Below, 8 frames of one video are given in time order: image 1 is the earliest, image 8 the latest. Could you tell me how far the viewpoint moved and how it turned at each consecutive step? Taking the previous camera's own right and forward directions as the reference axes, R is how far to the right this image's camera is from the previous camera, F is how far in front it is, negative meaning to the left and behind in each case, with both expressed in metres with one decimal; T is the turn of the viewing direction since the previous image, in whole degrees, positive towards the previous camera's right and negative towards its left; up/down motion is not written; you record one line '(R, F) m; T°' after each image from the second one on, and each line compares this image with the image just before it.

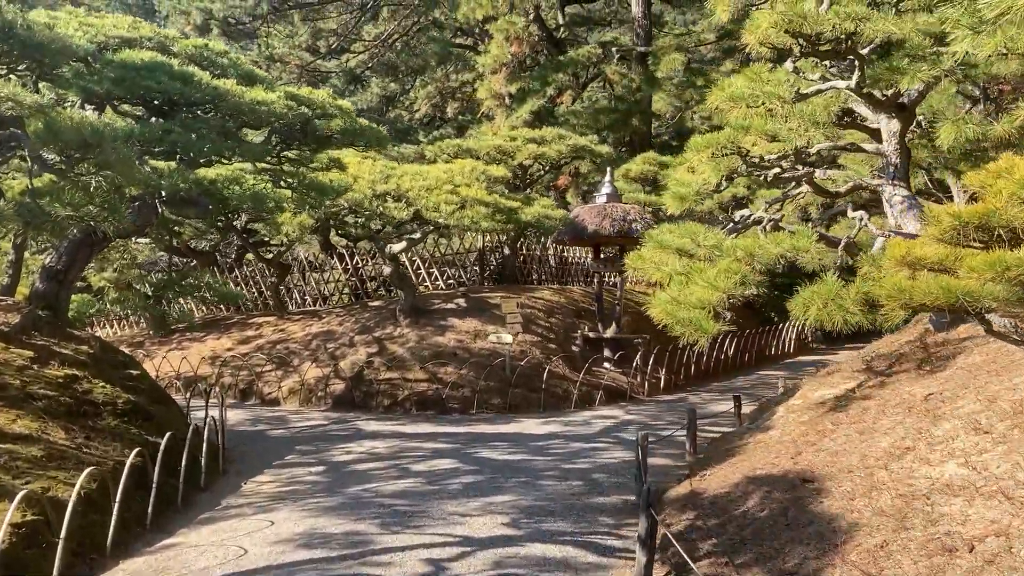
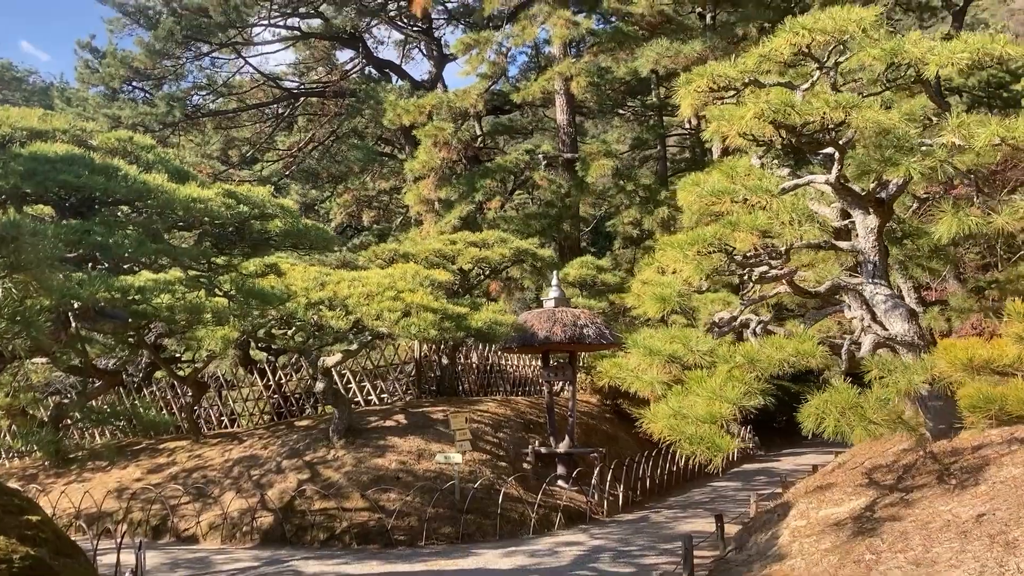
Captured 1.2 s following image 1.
(-0.4, +0.7) m; +6°
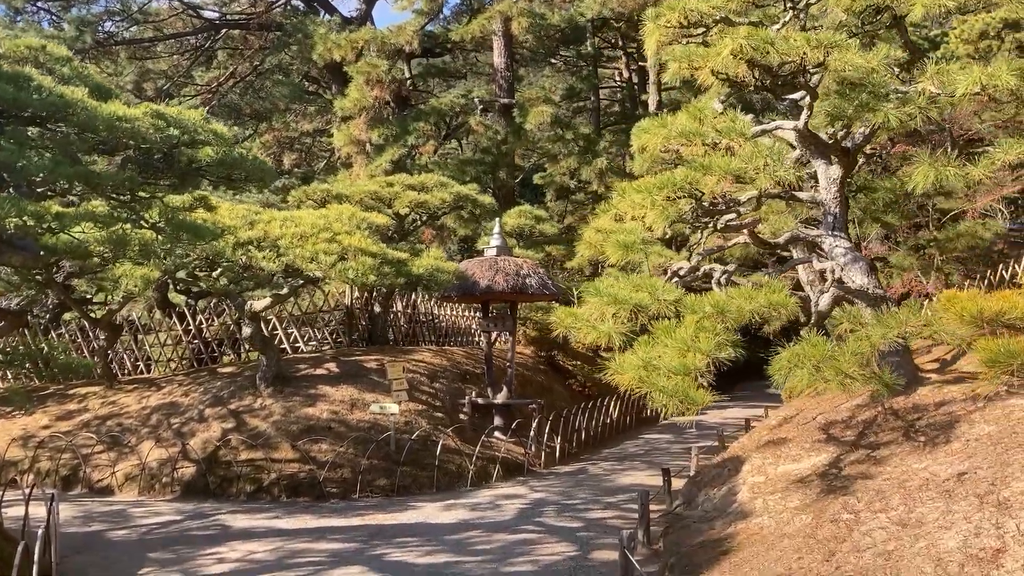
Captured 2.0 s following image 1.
(-0.2, +0.4) m; +5°
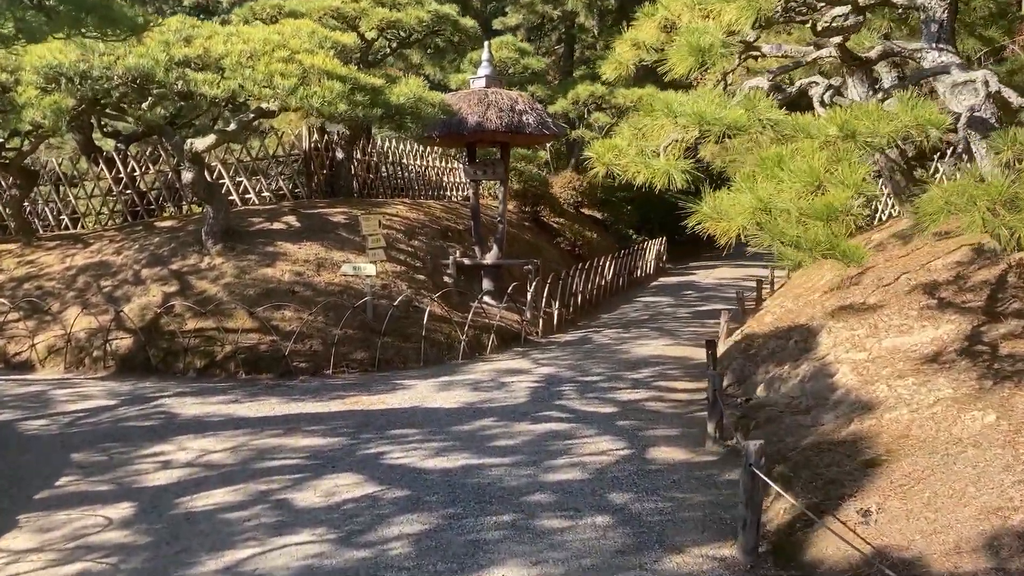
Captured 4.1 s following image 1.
(-0.4, +1.3) m; +3°
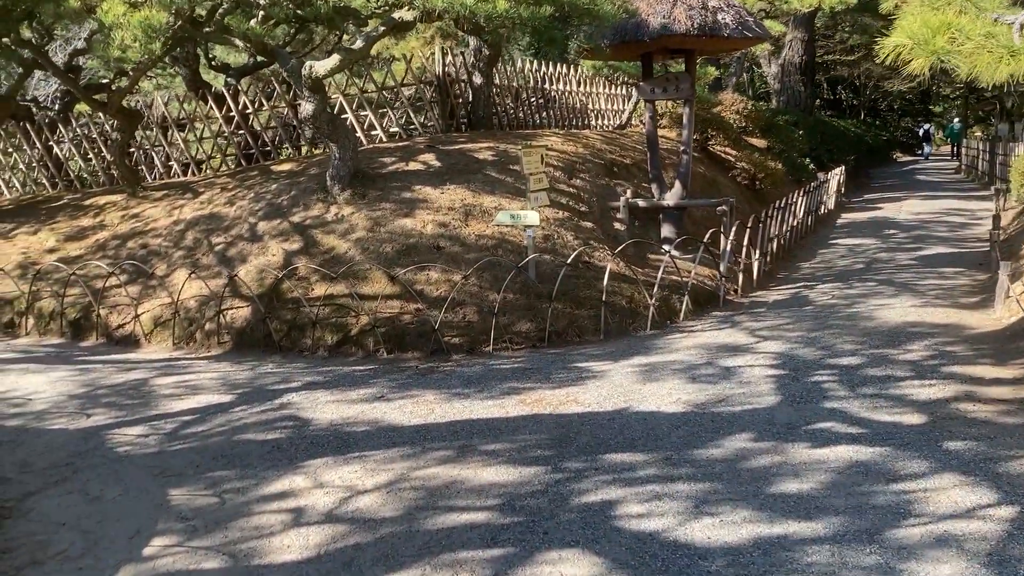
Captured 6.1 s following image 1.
(-0.5, +1.4) m; -7°
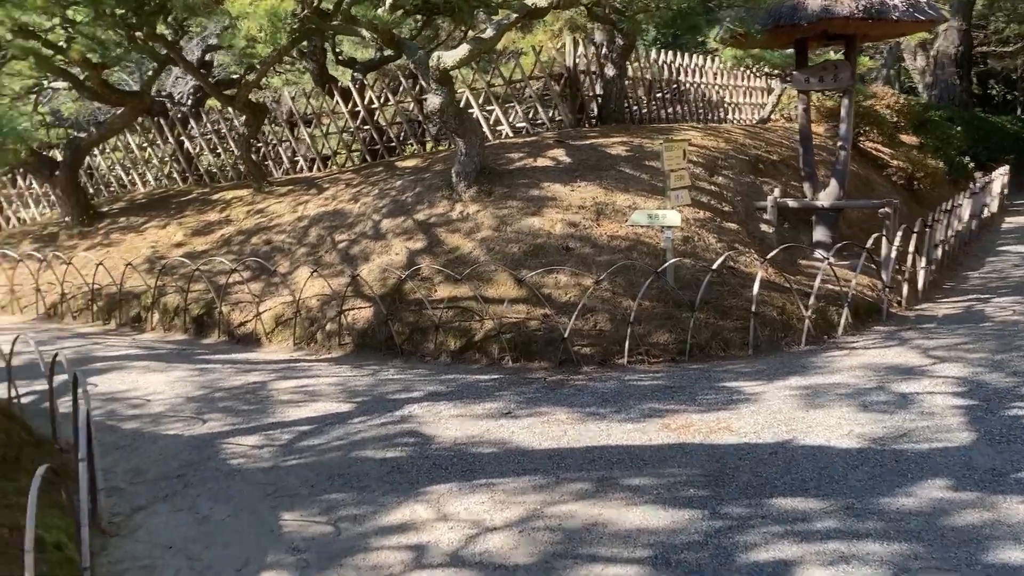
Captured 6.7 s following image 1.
(-0.1, +0.4) m; -7°
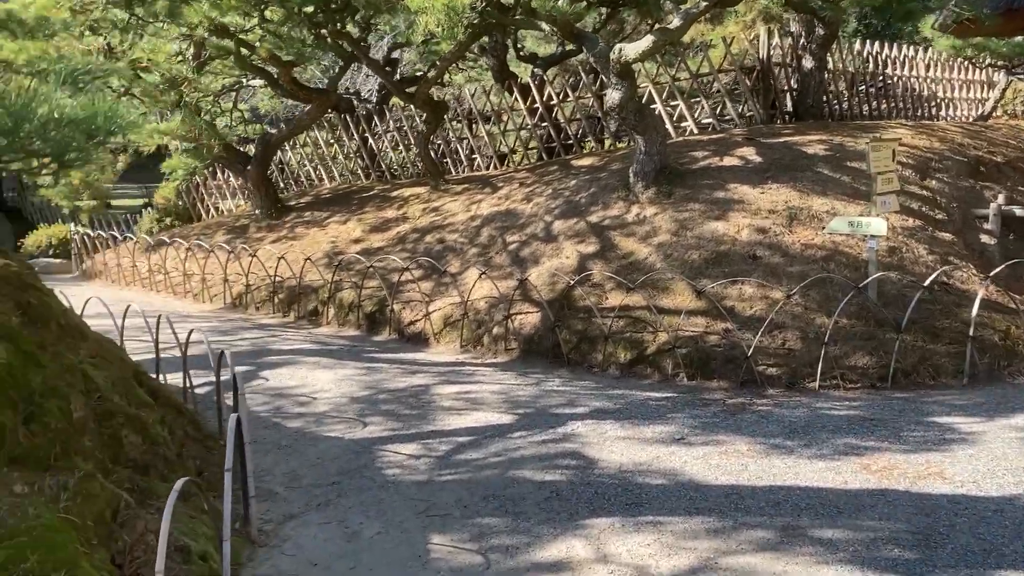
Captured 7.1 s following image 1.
(0.0, +0.3) m; -11°
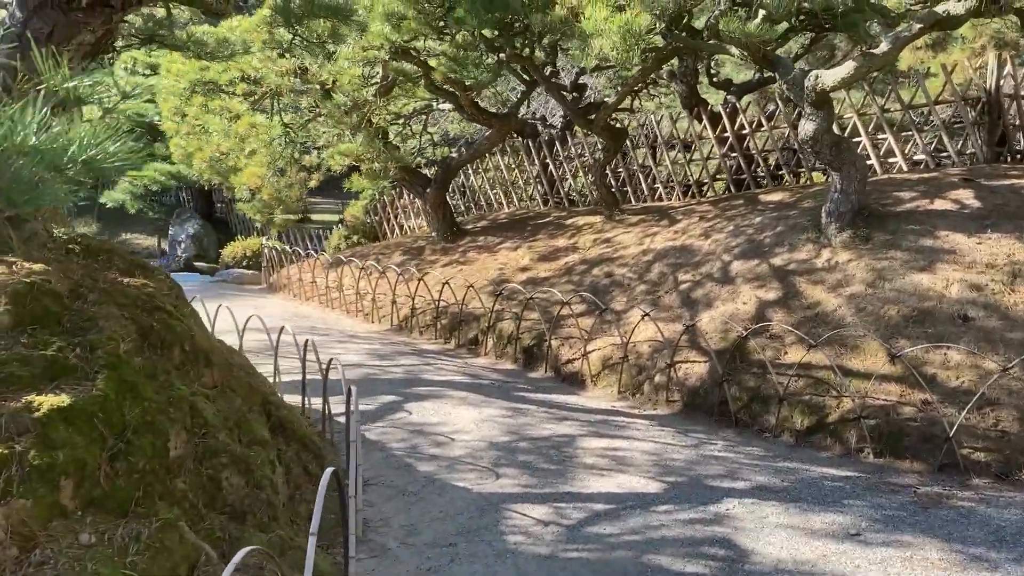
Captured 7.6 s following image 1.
(+0.1, +0.4) m; -12°
